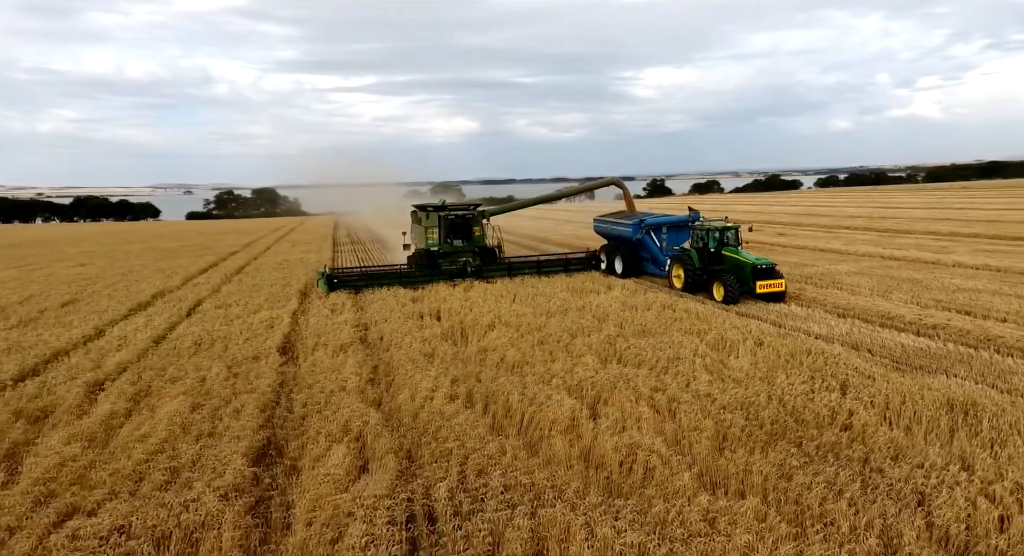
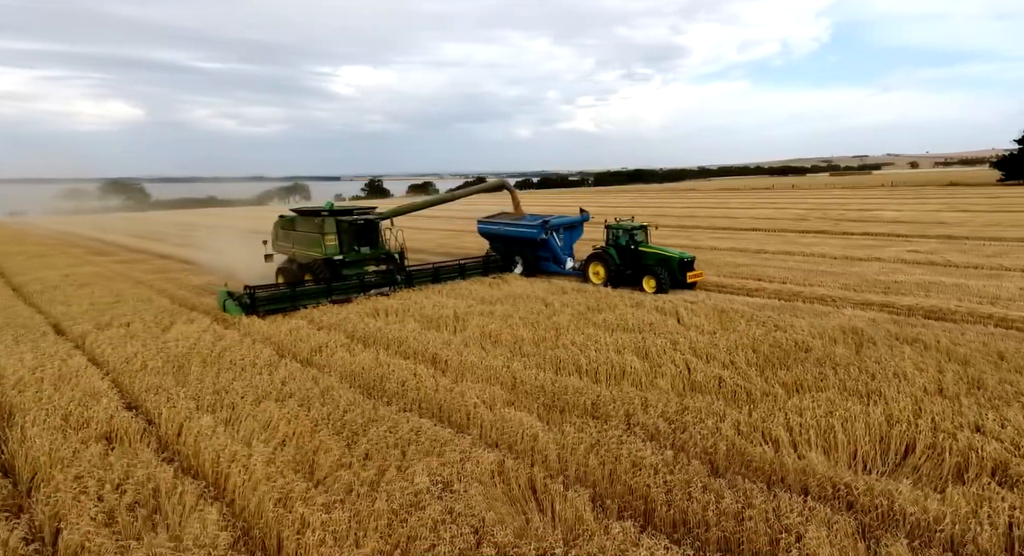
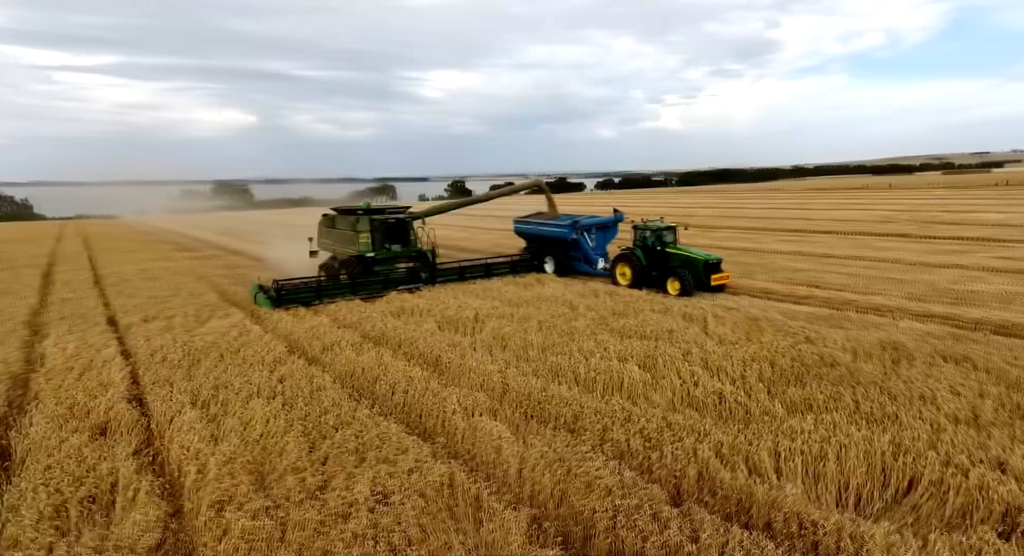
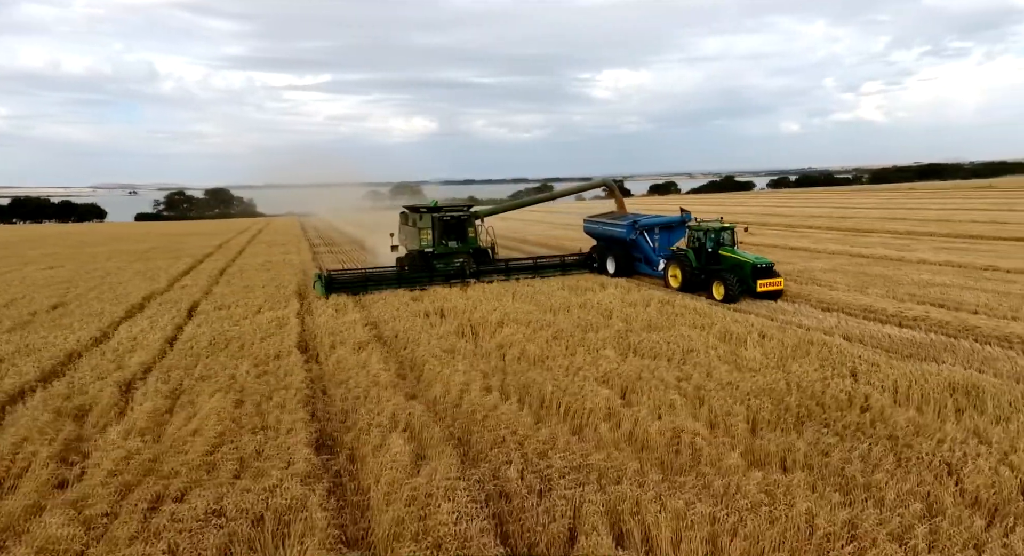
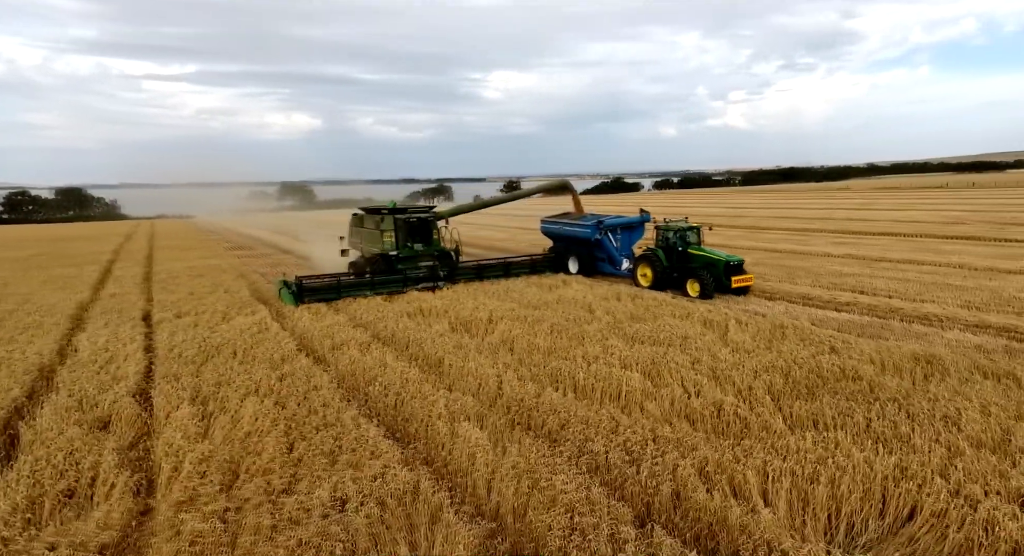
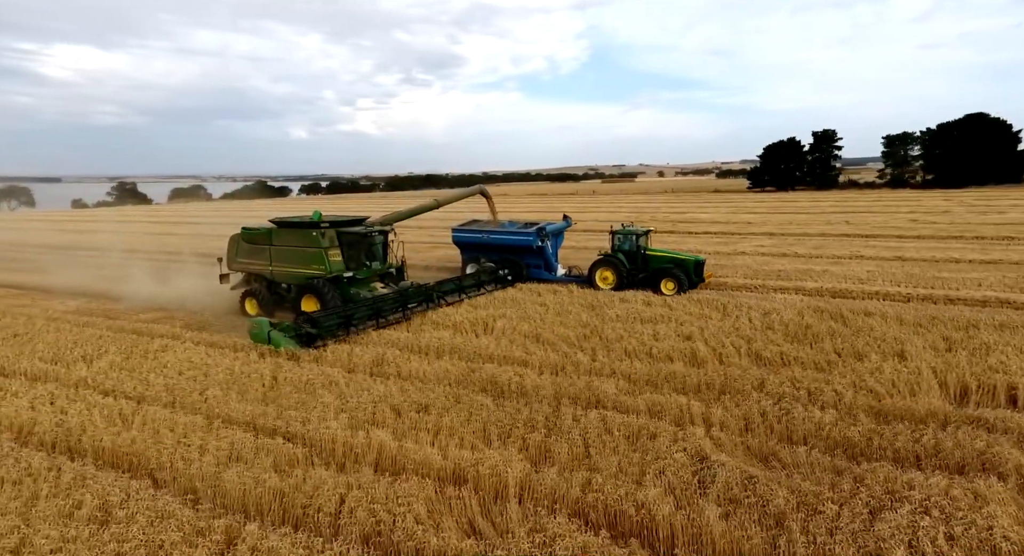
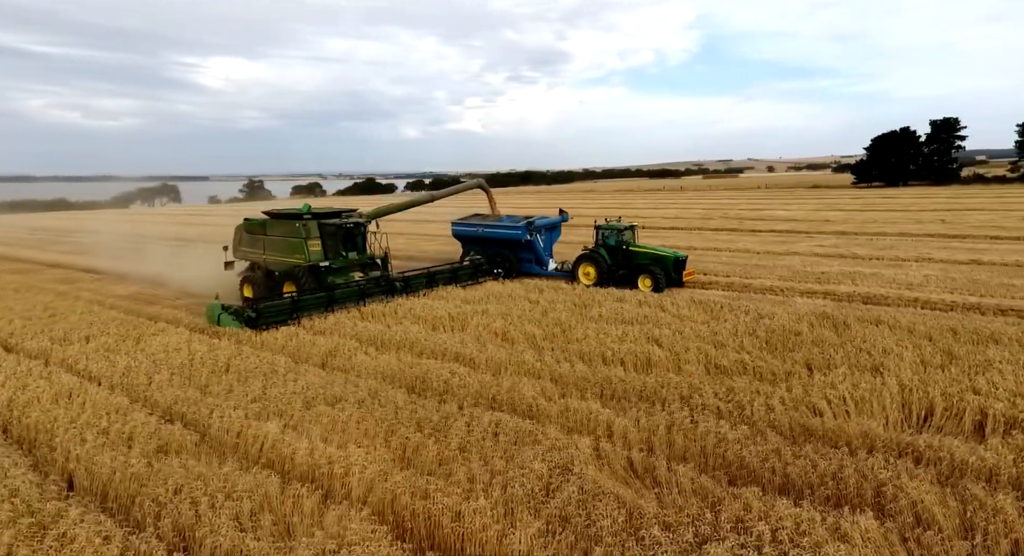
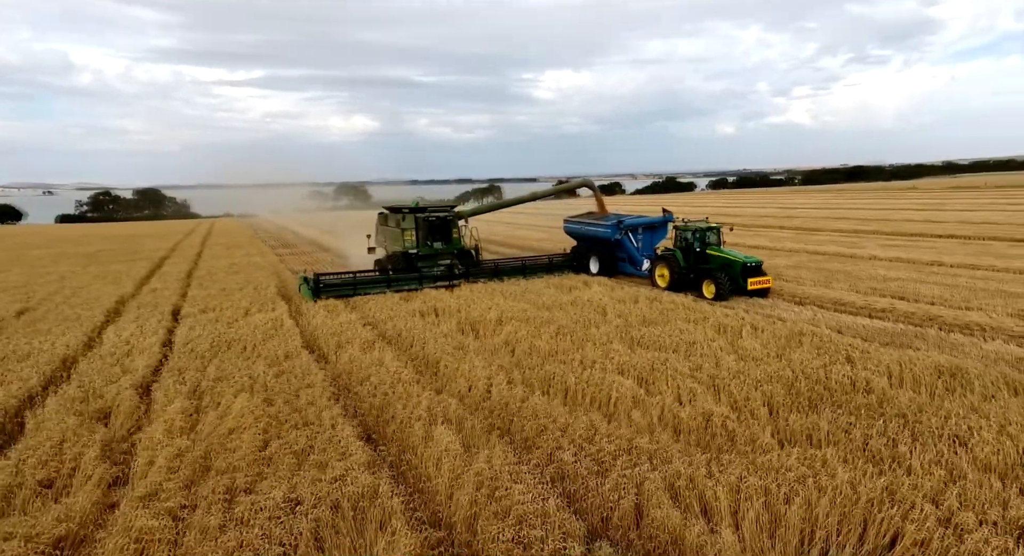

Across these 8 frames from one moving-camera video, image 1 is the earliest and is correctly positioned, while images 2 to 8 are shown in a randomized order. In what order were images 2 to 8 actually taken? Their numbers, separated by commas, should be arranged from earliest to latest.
4, 8, 5, 3, 2, 7, 6
